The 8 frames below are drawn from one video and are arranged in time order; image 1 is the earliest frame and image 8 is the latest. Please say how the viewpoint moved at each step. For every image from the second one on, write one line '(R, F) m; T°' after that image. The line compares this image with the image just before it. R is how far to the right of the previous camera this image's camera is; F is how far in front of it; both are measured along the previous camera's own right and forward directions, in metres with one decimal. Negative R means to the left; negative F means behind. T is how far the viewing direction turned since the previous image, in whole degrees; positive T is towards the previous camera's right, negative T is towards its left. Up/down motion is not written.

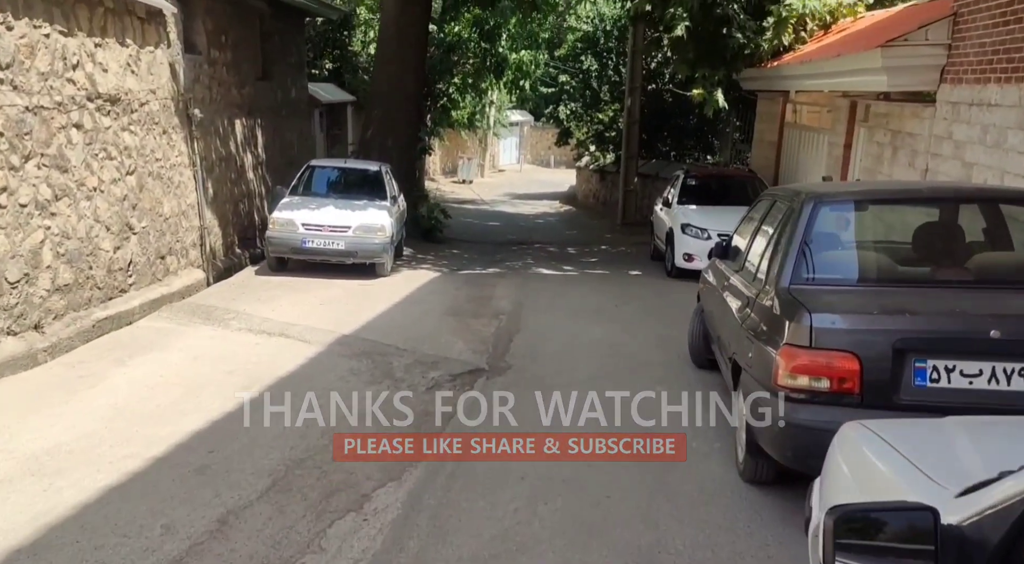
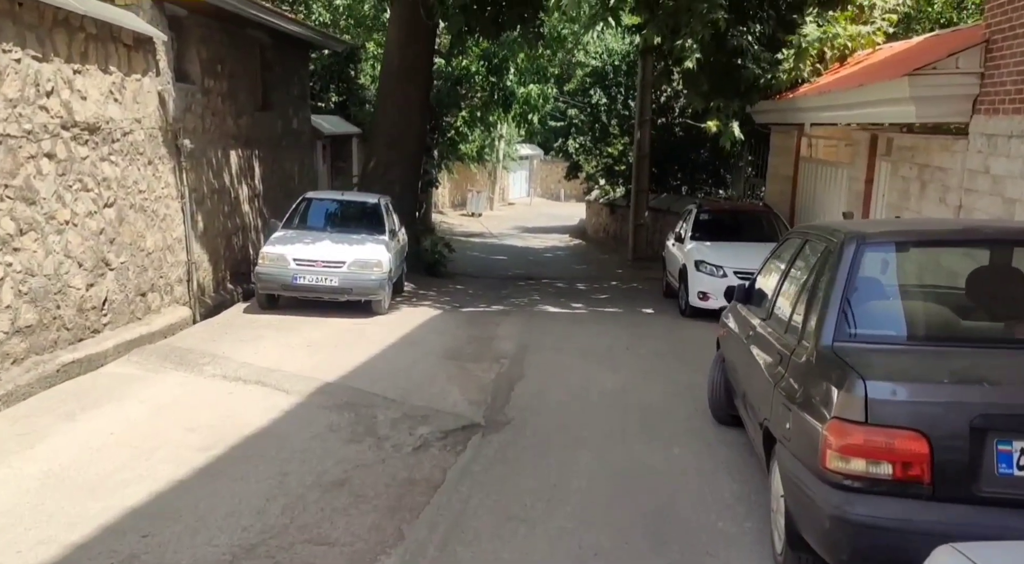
(+0.1, +0.6) m; -1°
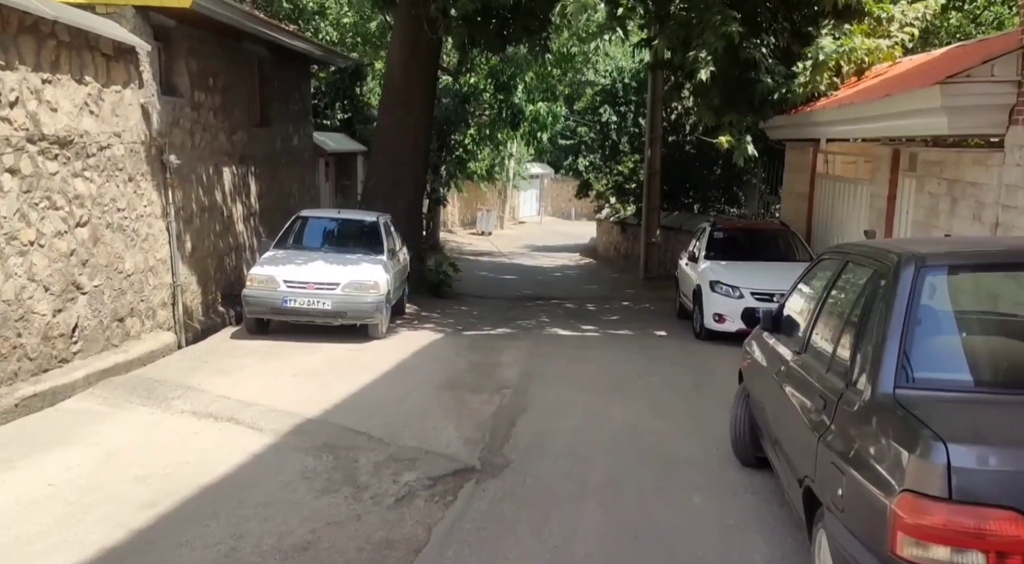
(+0.1, +0.6) m; -1°
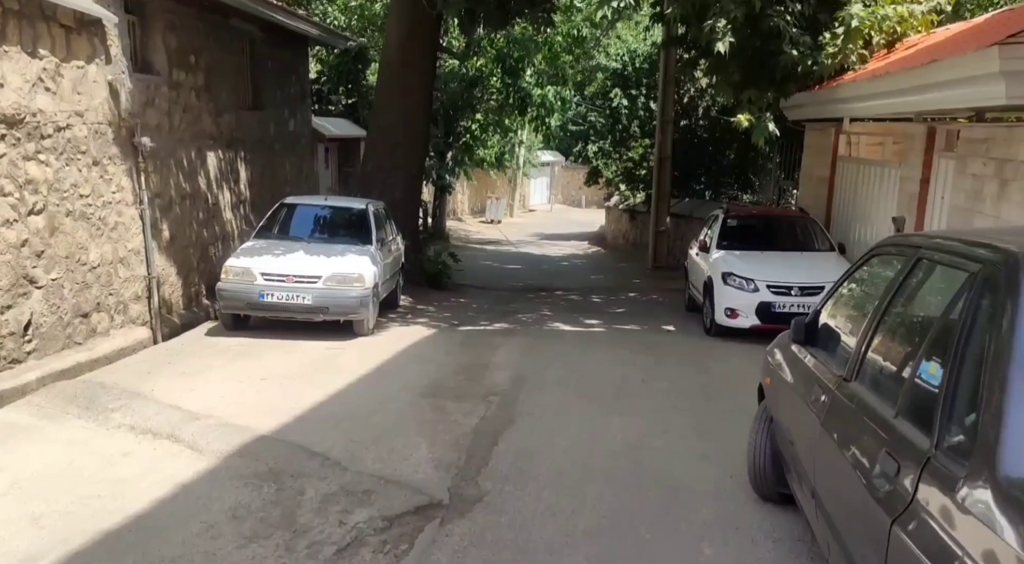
(+0.2, +0.8) m; -1°
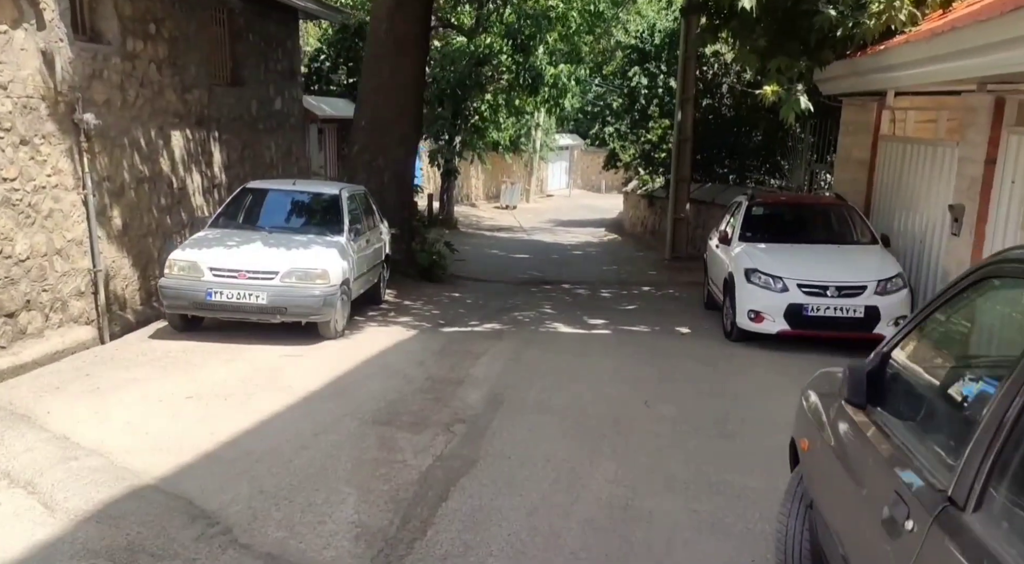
(+0.3, +1.2) m; -1°
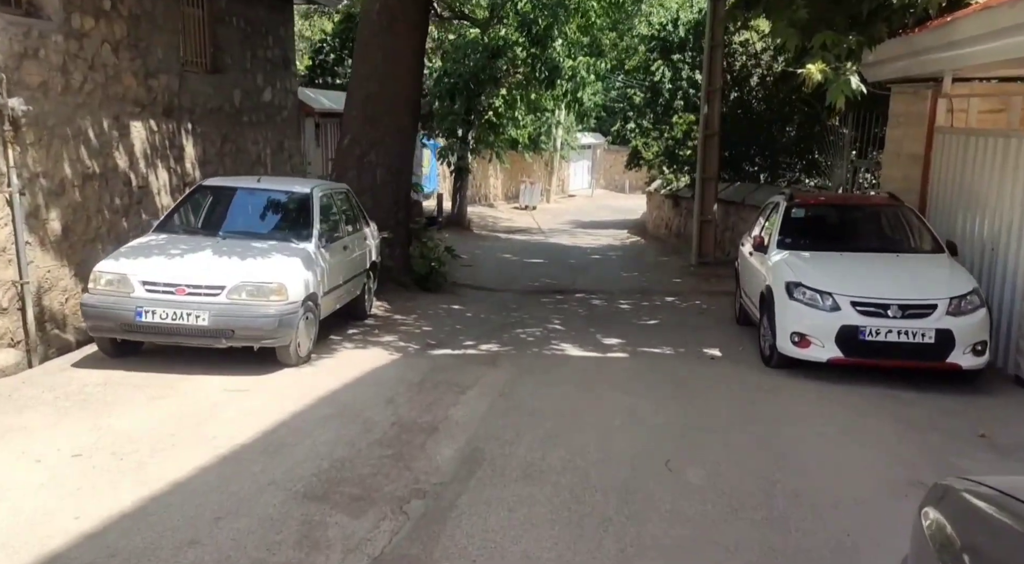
(+0.2, +1.4) m; -2°
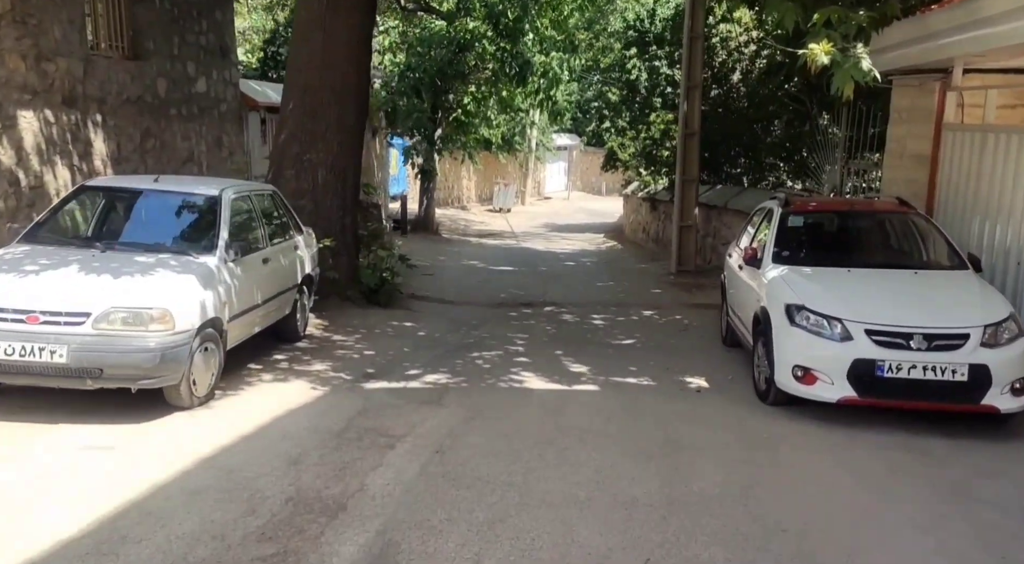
(+0.2, +1.3) m; +1°
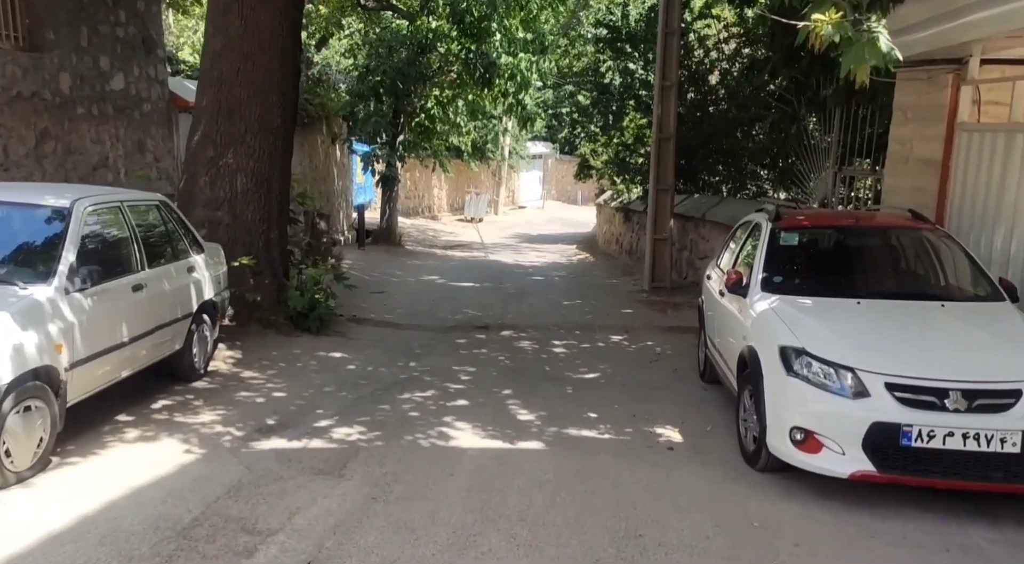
(+0.3, +1.3) m; +1°
